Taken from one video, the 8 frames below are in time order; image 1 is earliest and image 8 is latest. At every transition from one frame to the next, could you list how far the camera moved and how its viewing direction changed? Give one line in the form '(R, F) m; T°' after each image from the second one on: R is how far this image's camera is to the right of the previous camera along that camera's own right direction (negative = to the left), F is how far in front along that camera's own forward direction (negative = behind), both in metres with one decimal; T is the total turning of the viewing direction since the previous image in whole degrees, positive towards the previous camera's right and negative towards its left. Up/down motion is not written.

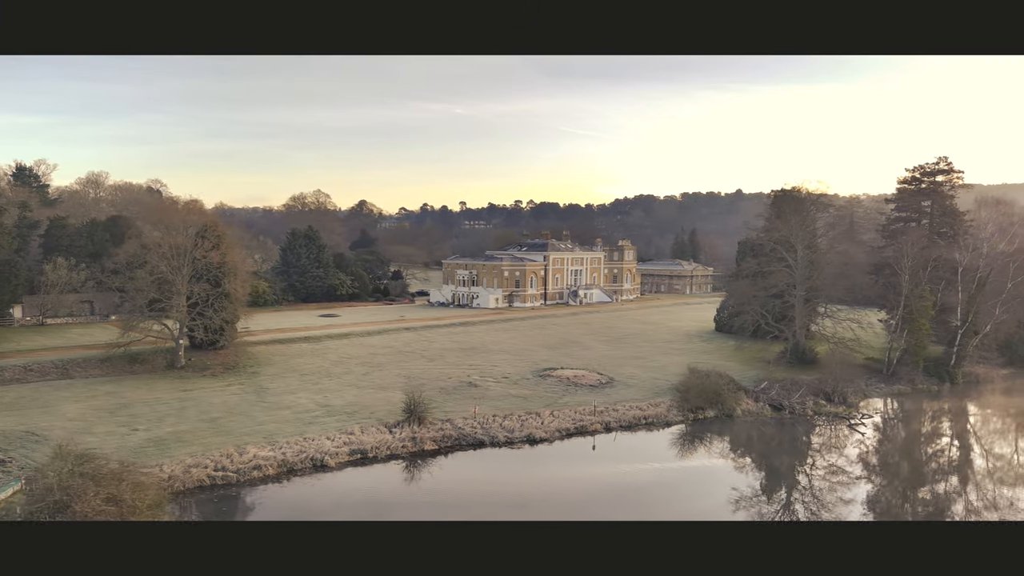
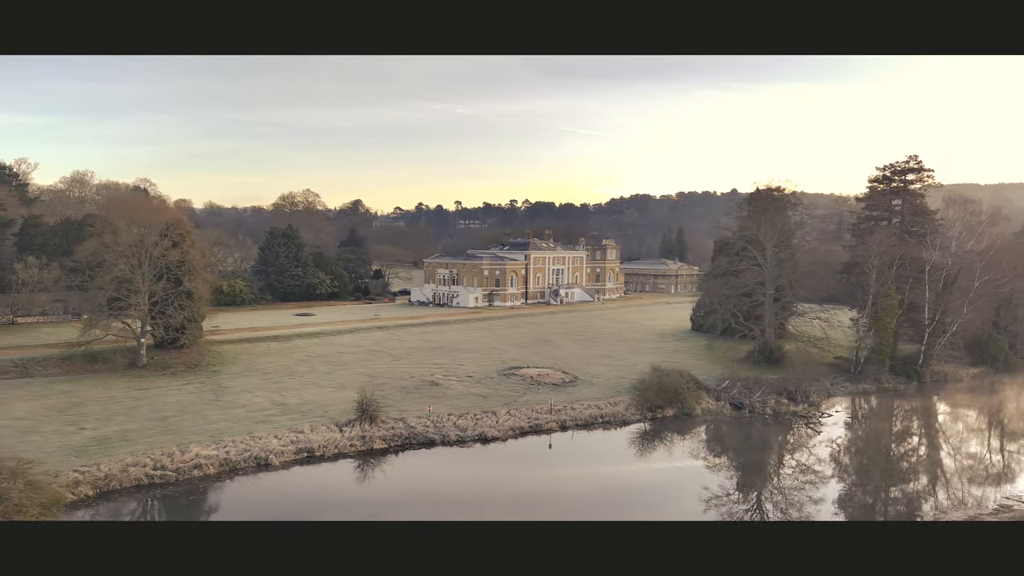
(+1.4, +0.1) m; 0°
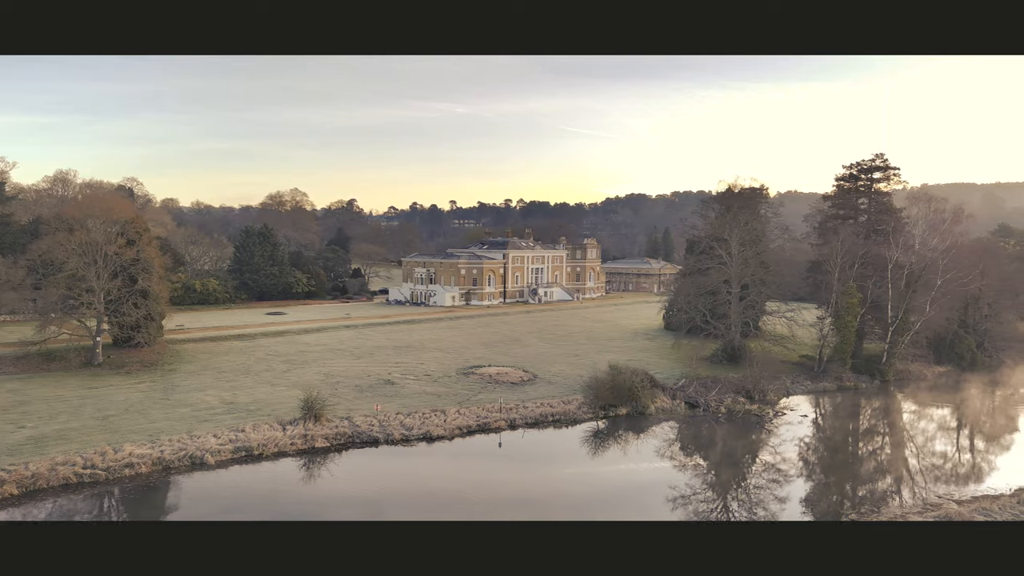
(+1.6, +0.1) m; 0°
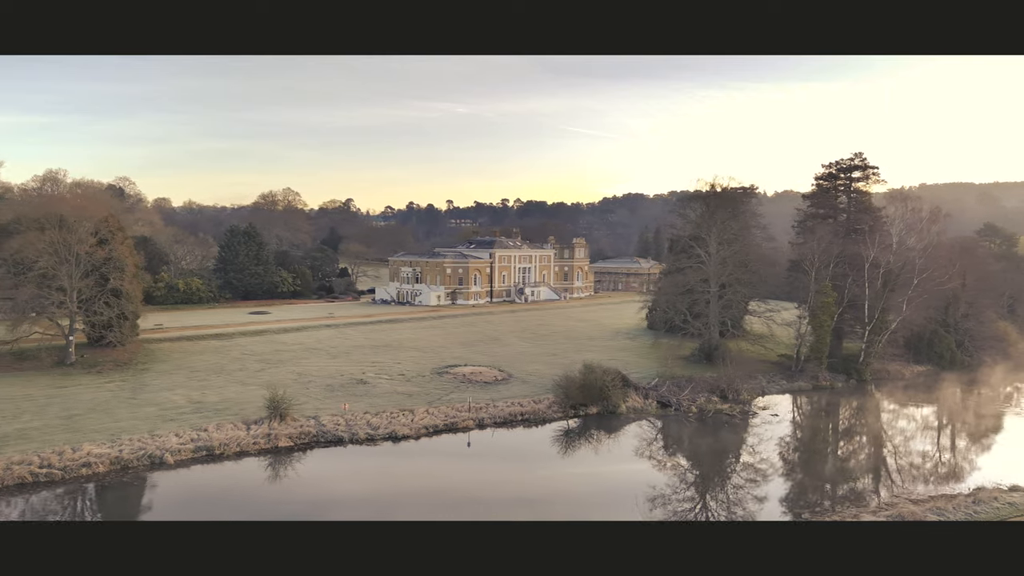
(+1.0, 0.0) m; 0°
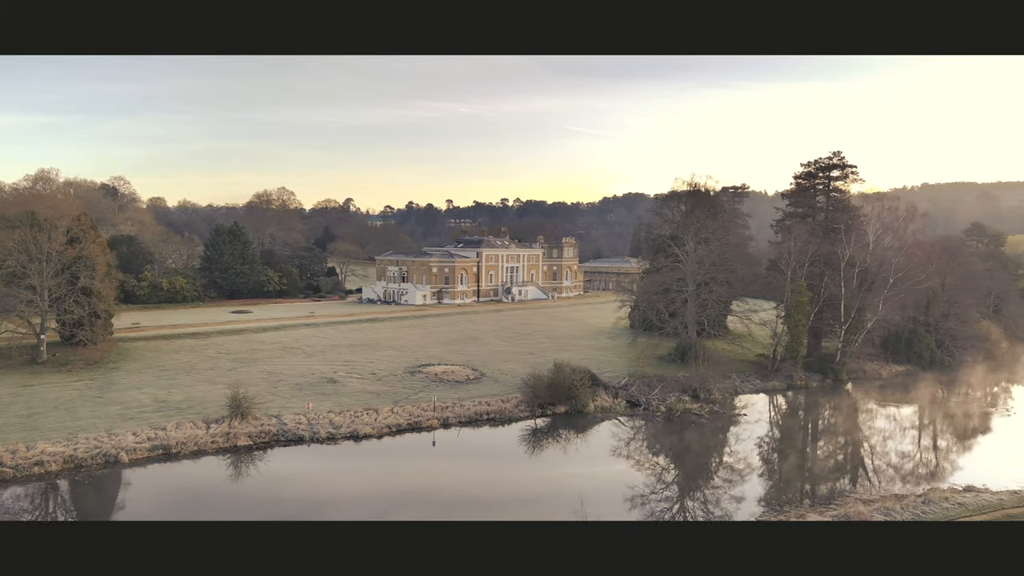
(+1.2, 0.0) m; 0°
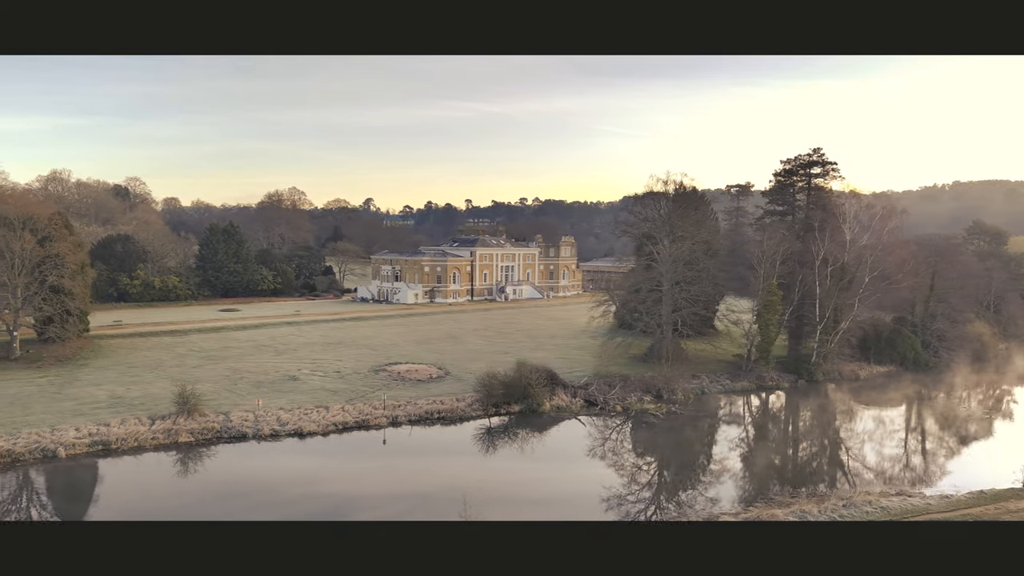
(+2.4, +0.2) m; -2°
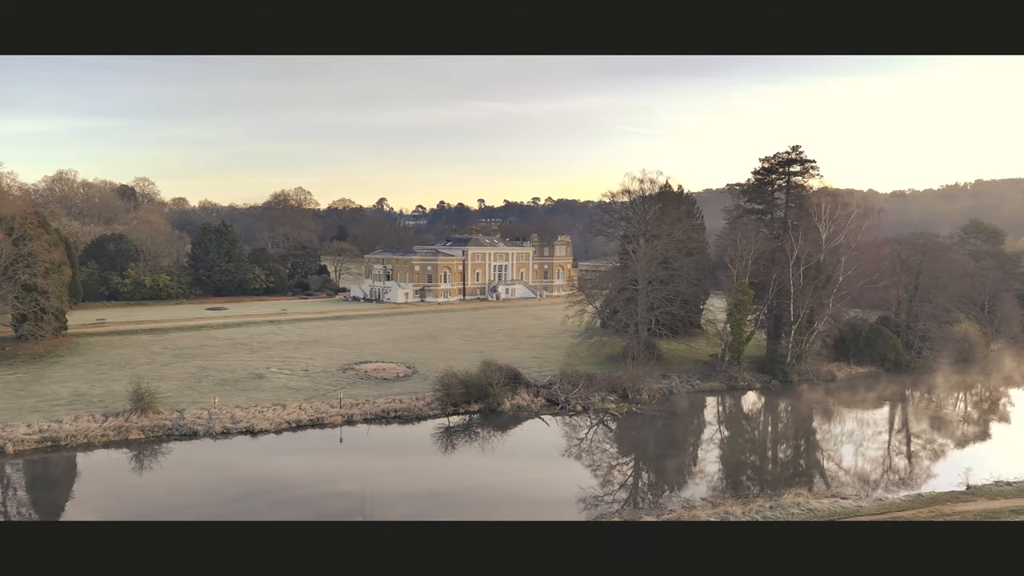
(+2.0, +0.1) m; -1°
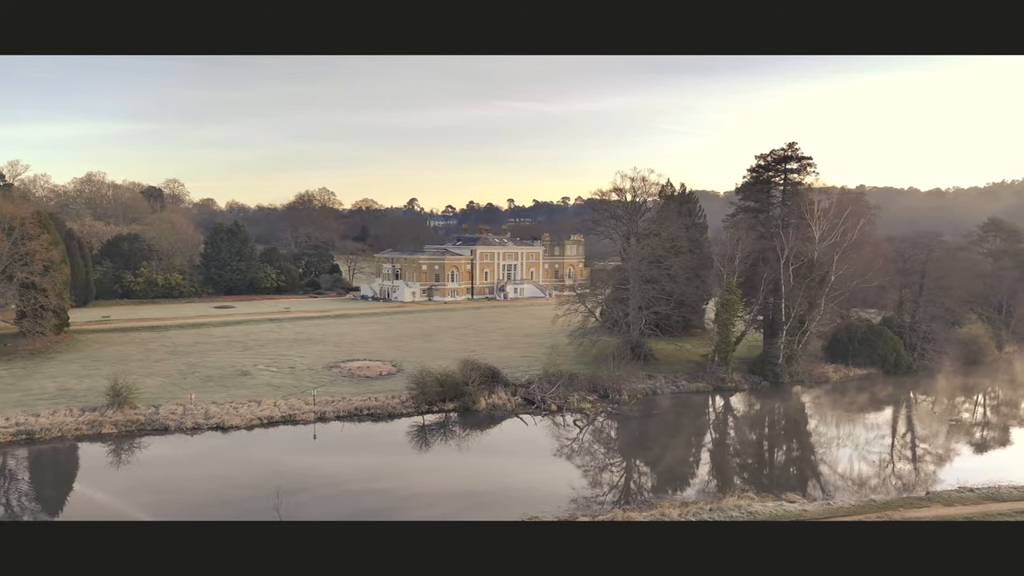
(+2.0, +0.3) m; -3°
